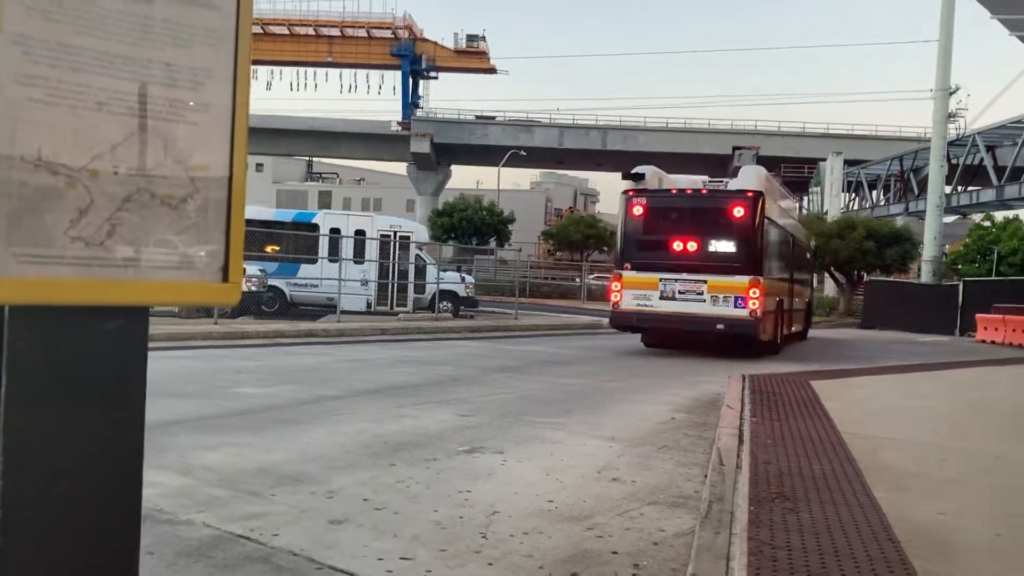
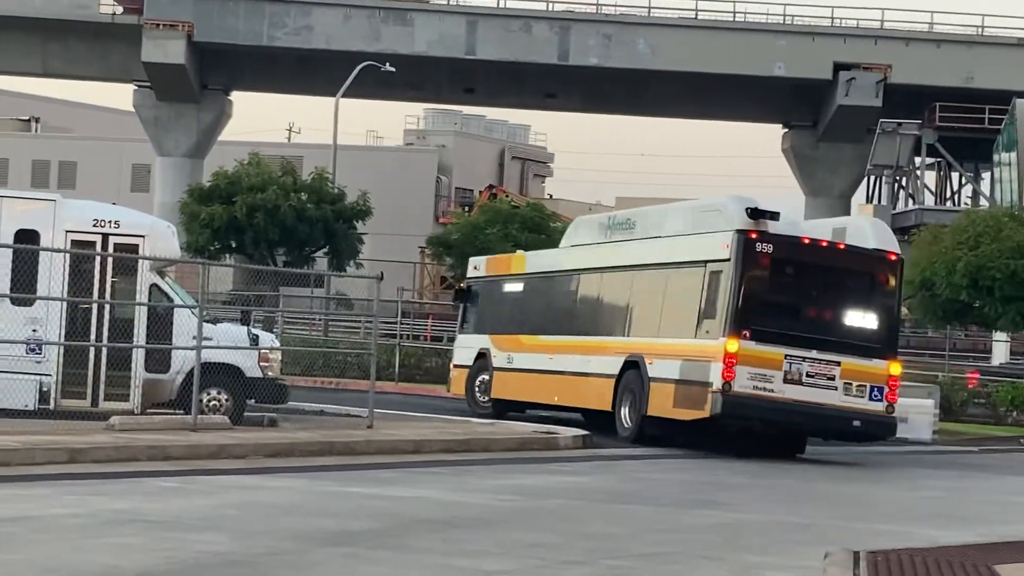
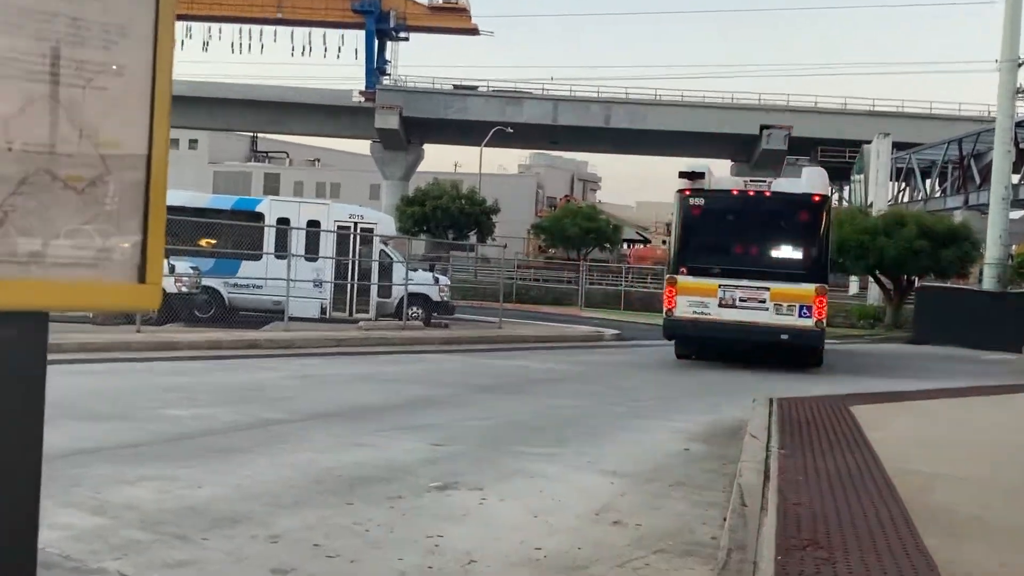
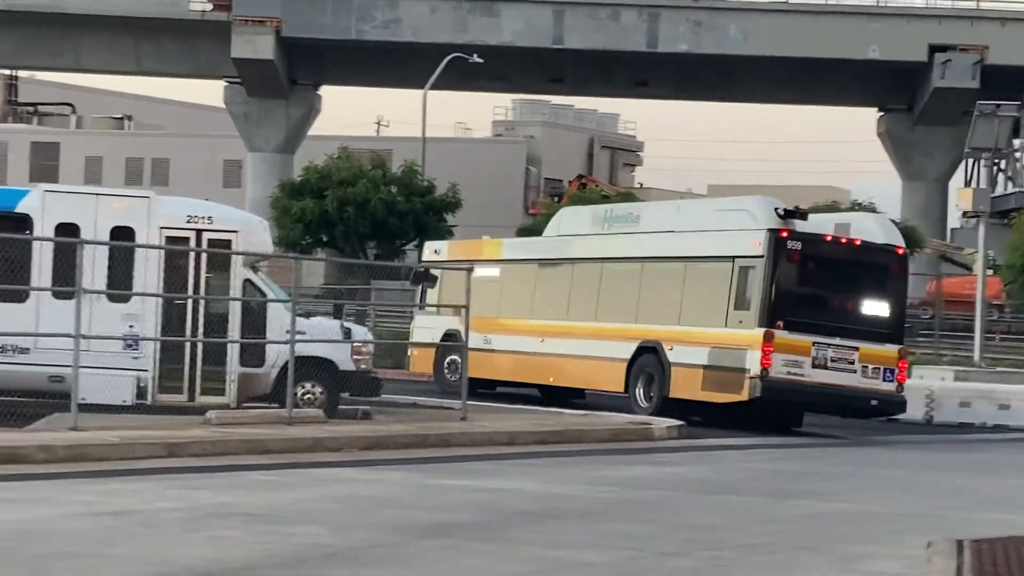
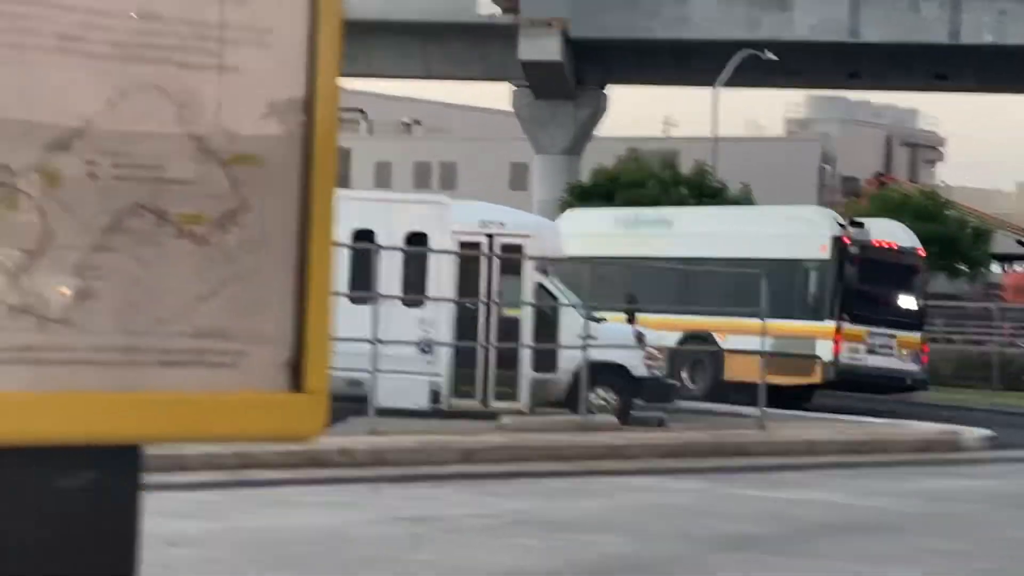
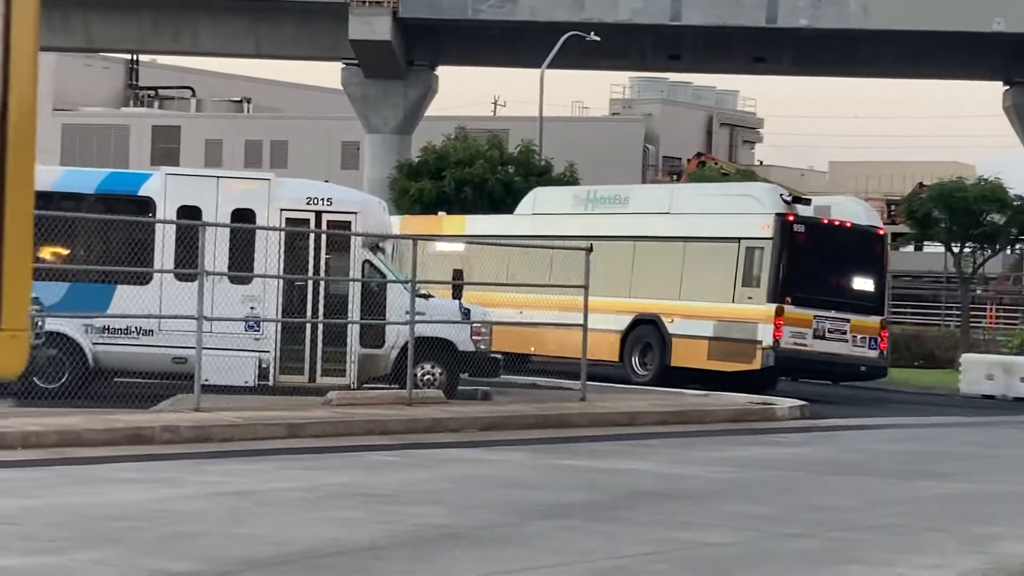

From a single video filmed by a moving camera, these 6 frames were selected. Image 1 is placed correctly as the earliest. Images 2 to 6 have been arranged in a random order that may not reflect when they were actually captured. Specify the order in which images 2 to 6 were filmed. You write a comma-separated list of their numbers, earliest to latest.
3, 2, 4, 6, 5
